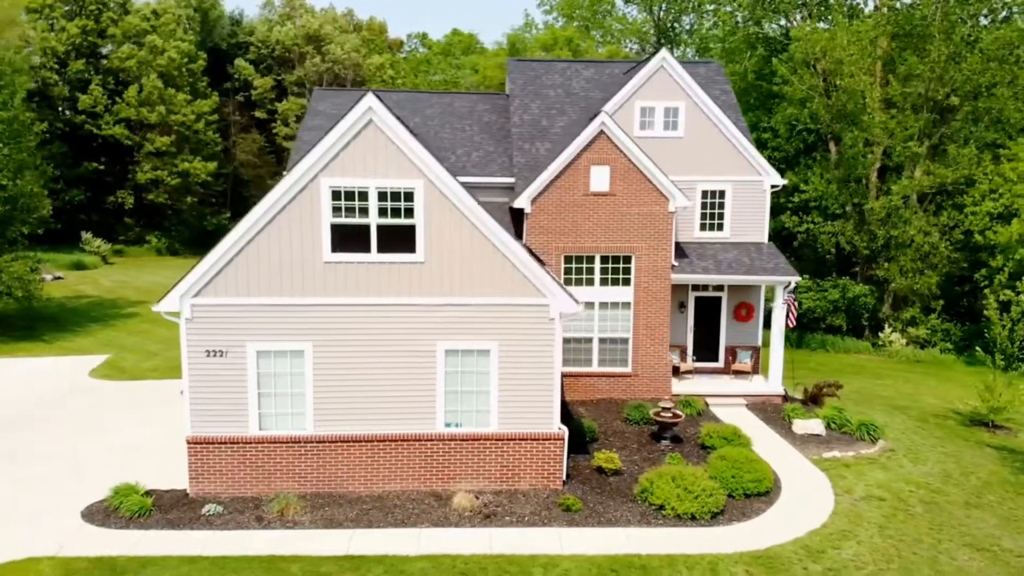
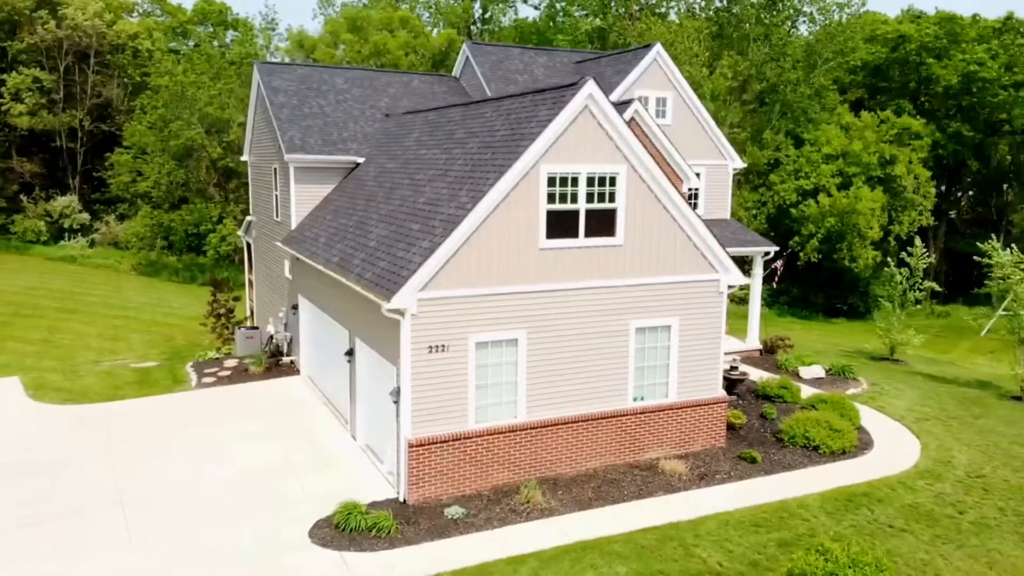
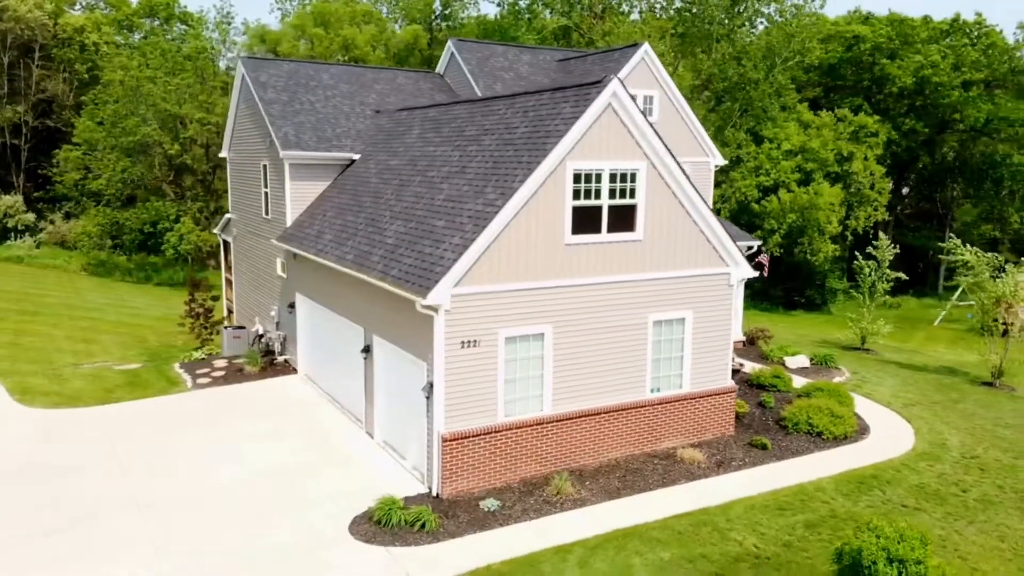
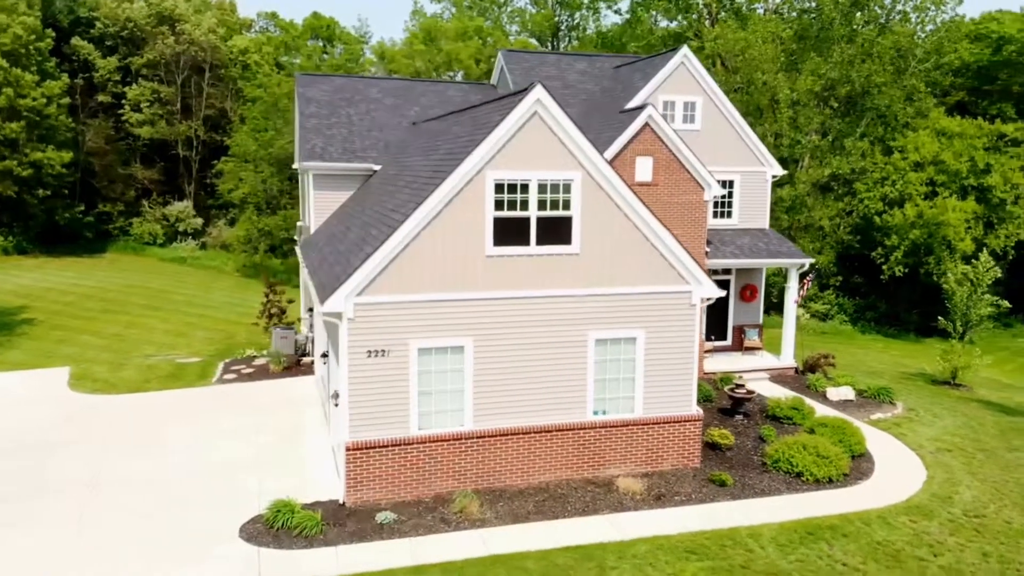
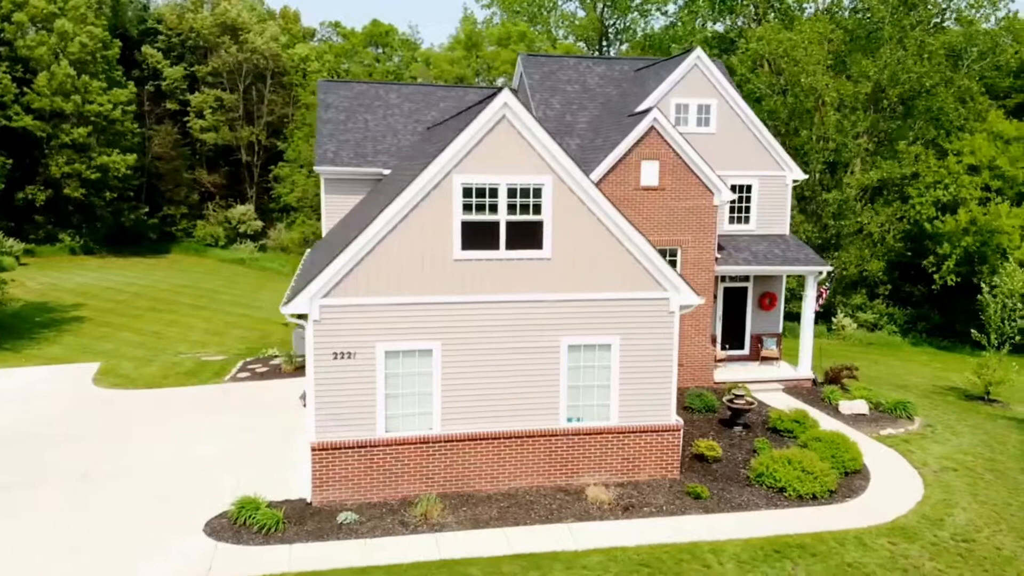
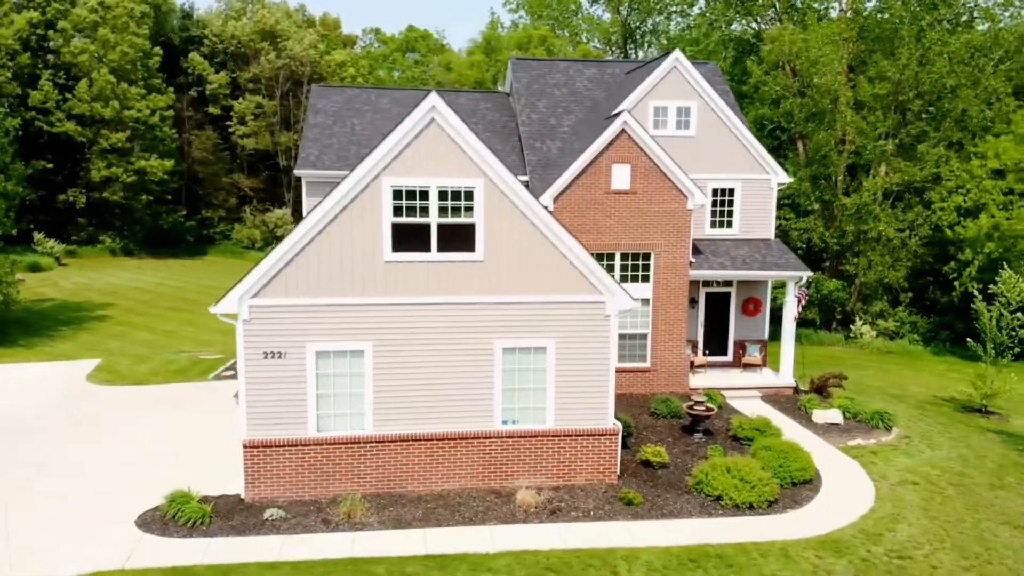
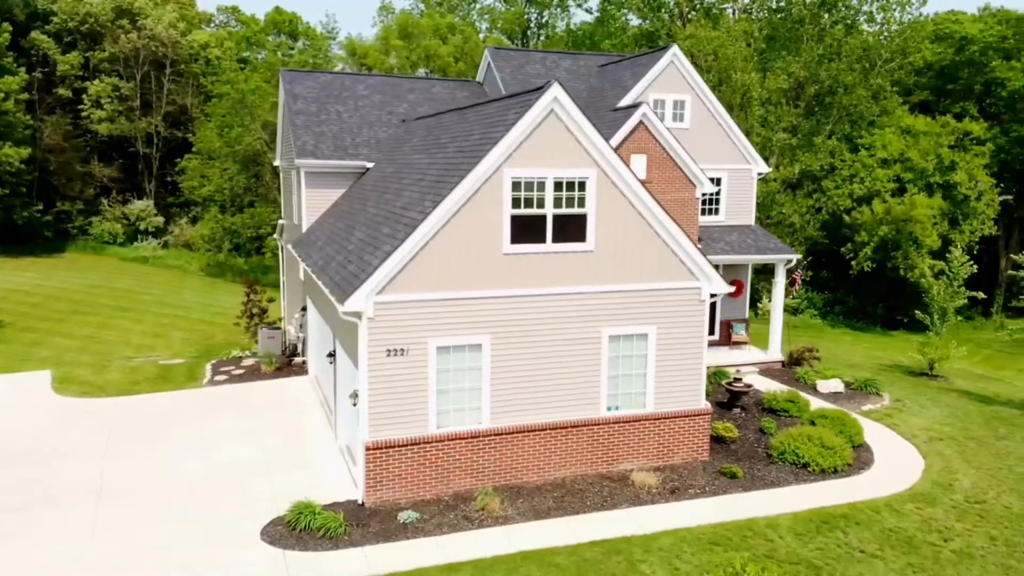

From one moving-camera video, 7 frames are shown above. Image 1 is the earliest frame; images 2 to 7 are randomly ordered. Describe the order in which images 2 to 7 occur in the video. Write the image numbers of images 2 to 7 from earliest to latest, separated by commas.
6, 5, 4, 7, 2, 3
